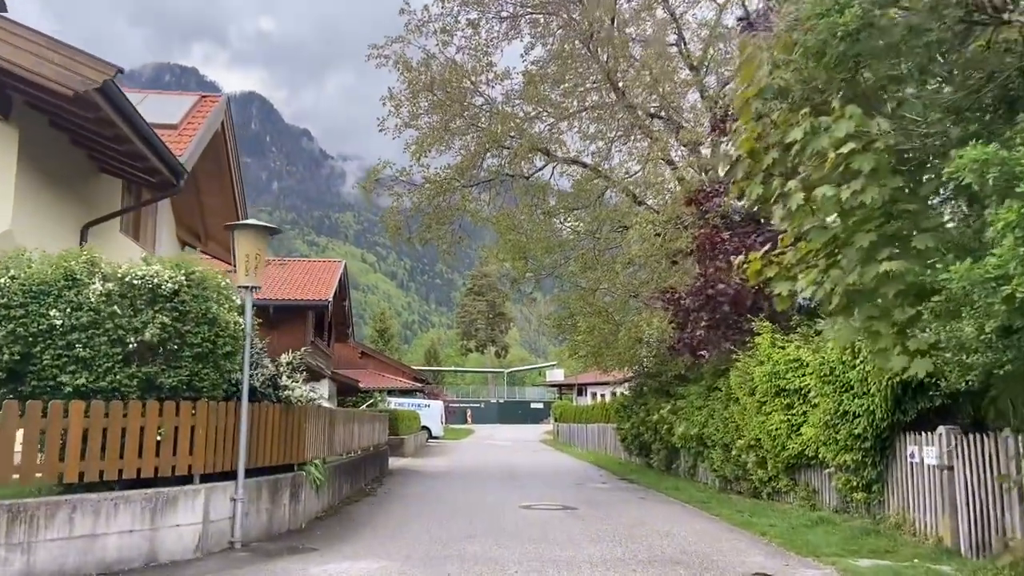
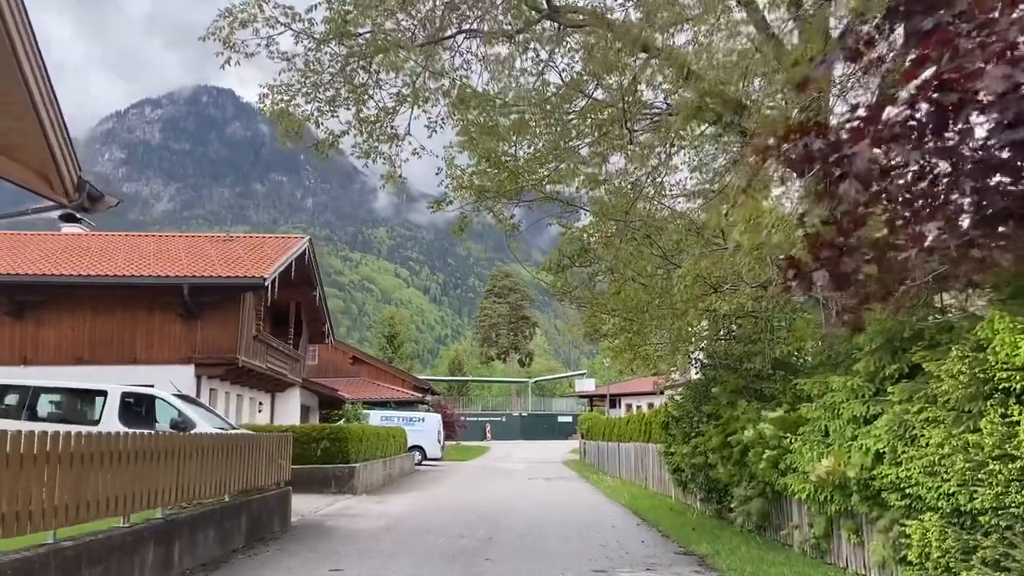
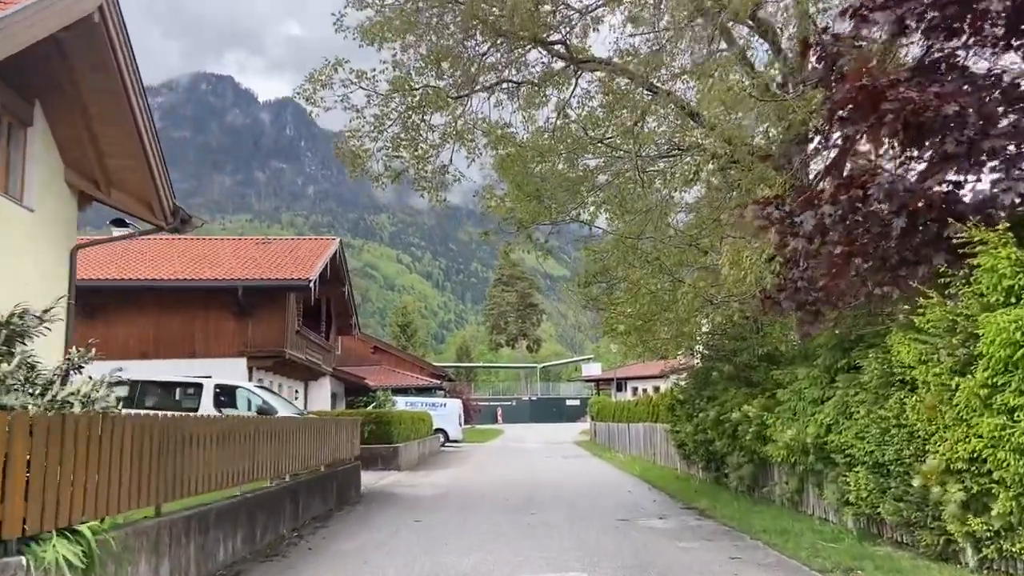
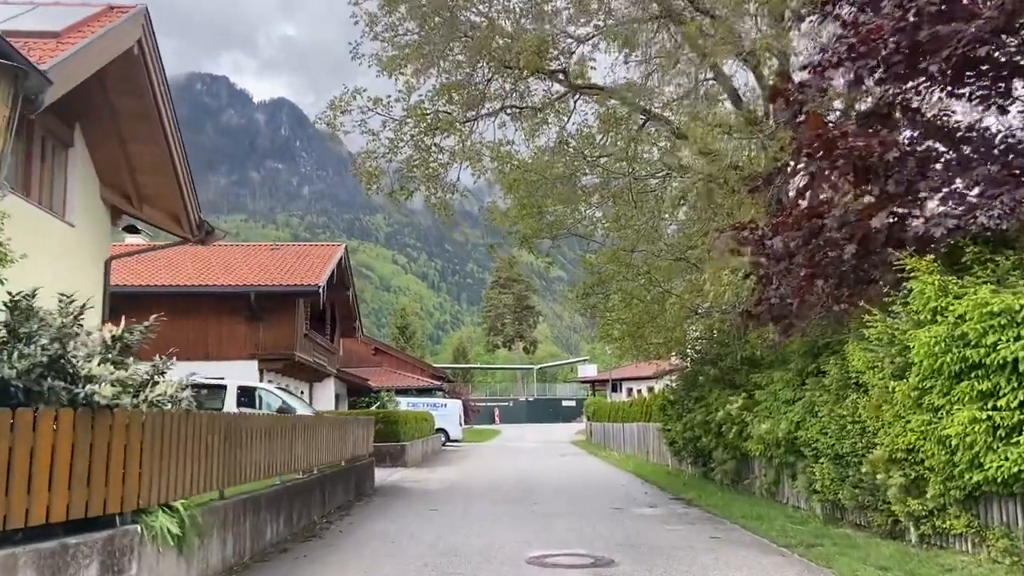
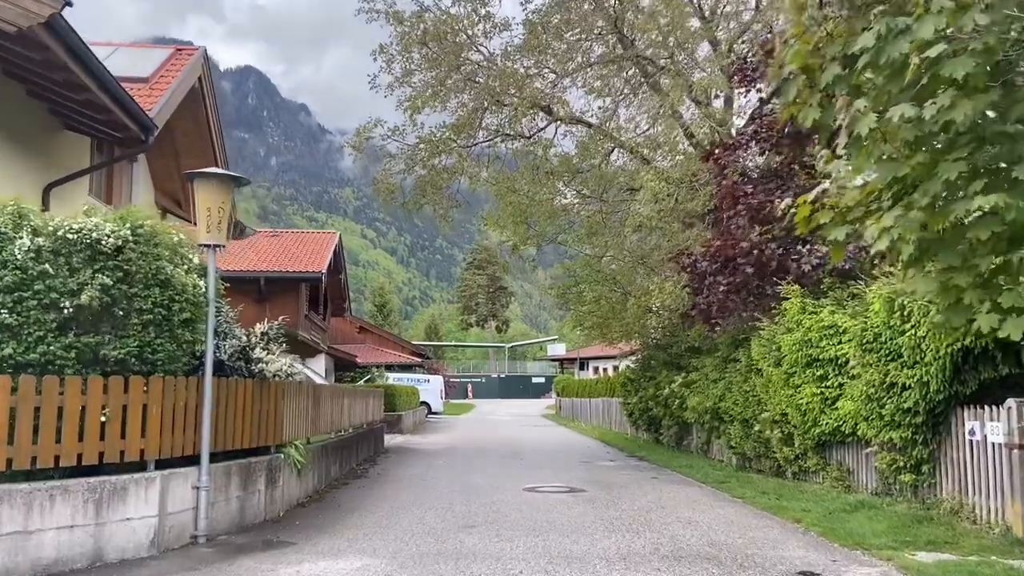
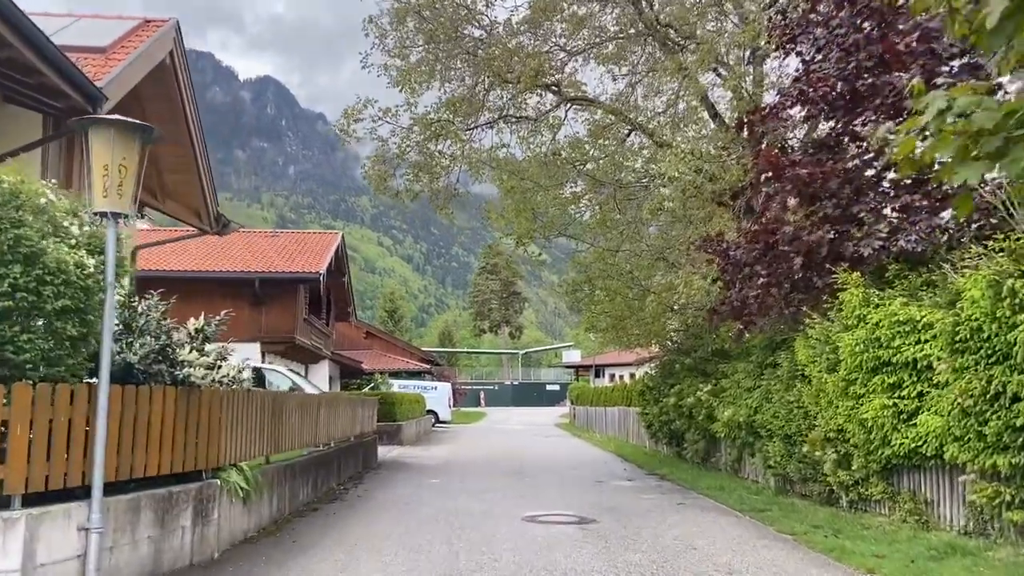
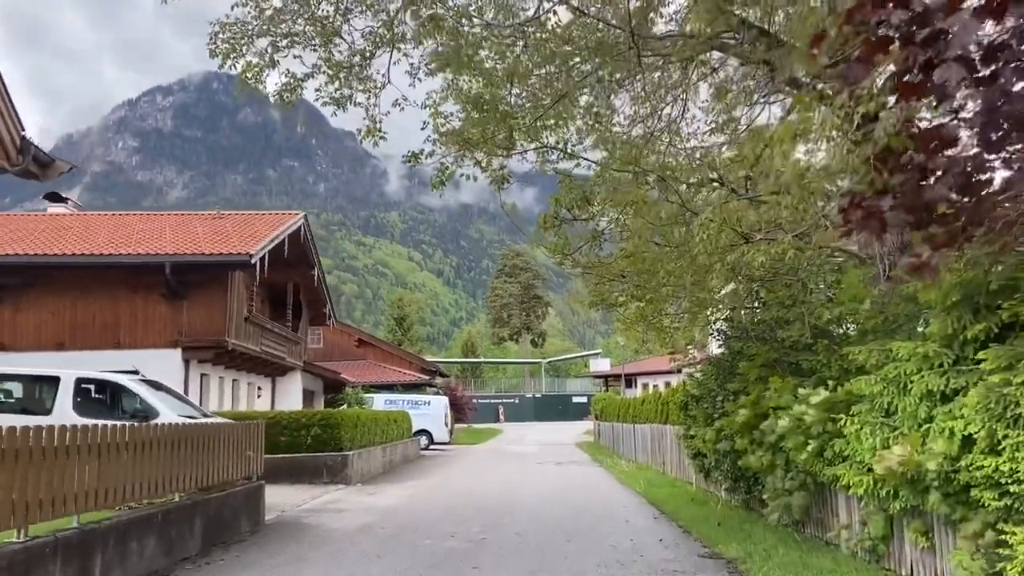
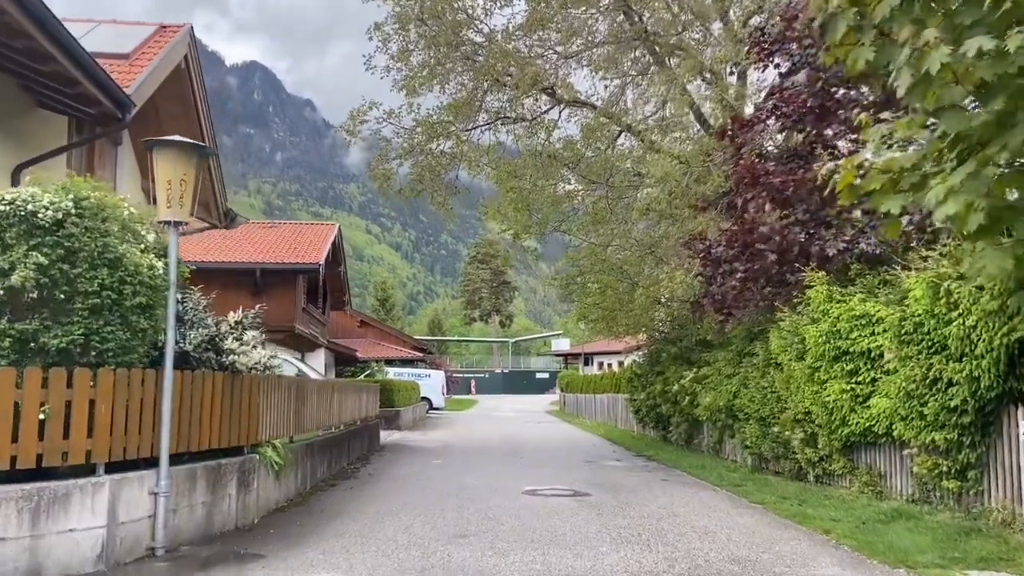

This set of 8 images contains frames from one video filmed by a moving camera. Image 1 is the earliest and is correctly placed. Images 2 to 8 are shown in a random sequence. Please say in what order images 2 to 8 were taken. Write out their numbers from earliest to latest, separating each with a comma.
5, 8, 6, 4, 3, 2, 7
